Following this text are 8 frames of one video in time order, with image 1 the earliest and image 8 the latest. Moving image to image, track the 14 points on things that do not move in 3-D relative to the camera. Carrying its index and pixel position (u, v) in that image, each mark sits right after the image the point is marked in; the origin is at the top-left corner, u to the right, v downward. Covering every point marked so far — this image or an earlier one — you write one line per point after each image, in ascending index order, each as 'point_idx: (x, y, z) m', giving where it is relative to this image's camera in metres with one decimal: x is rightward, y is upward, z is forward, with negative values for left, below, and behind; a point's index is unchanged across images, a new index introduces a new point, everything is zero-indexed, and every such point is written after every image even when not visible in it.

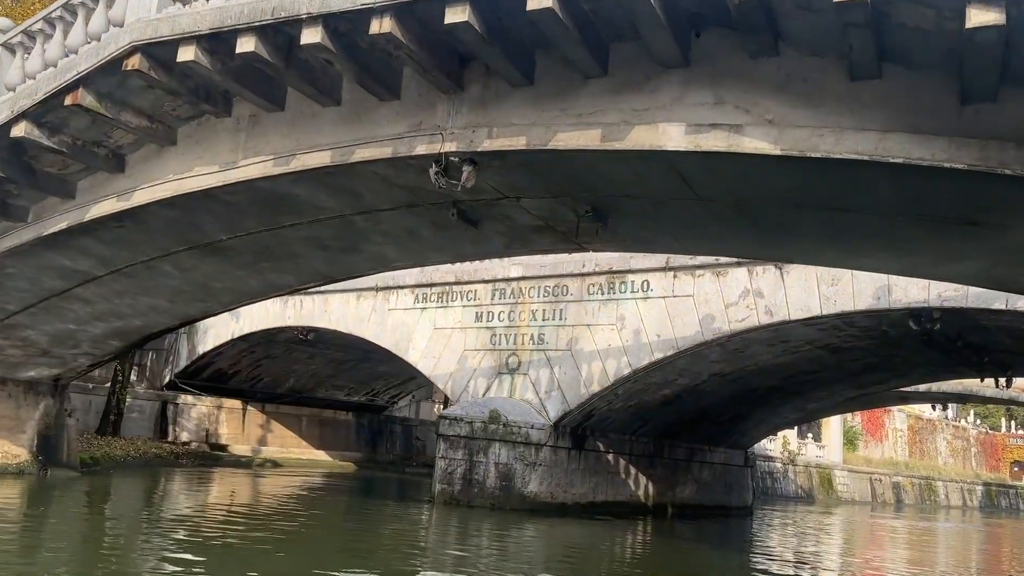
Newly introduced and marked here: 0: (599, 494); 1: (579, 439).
0: (+2.1, -4.9, +18.7) m
1: (+1.5, -3.5, +18.1) m
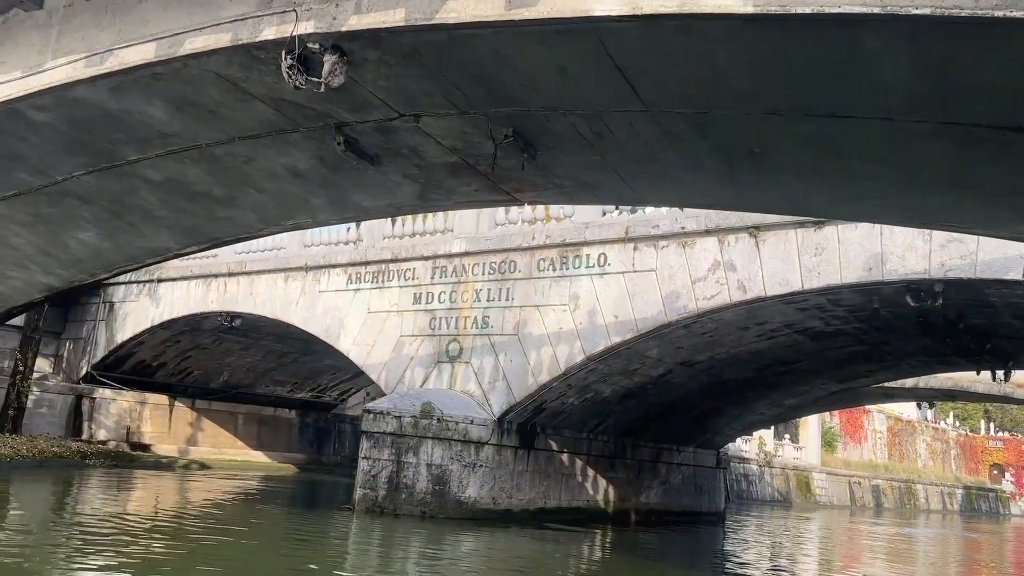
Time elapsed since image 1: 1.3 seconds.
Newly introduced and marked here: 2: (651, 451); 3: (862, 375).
0: (+0.8, -4.4, +16.4) m
1: (+0.3, -3.0, +15.9) m
2: (+3.5, -4.1, +19.7) m
3: (+8.2, -2.0, +18.3) m
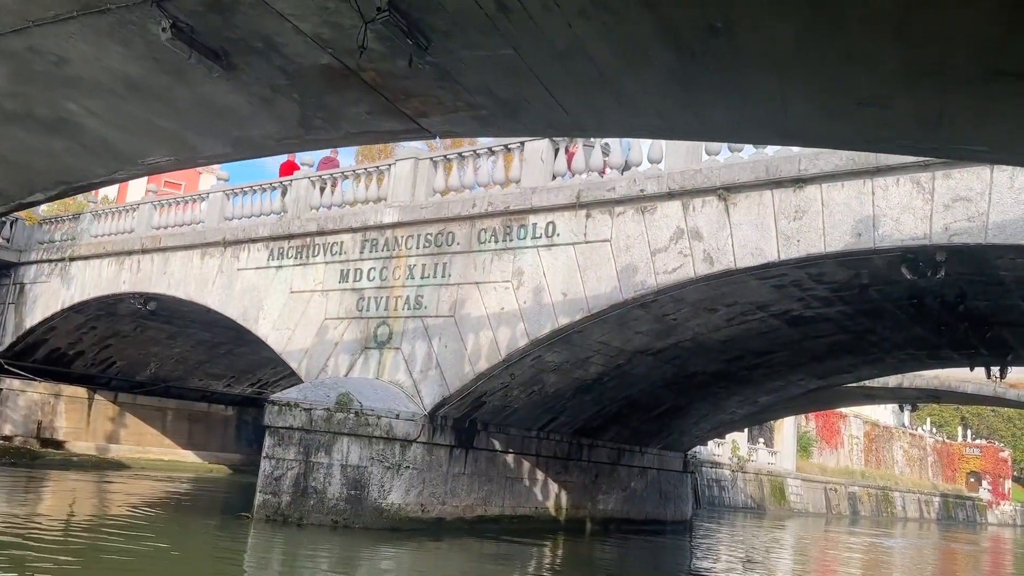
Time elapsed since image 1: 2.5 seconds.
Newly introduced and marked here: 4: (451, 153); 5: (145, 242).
0: (-0.4, -4.0, +14.4) m
1: (-0.8, -2.6, +13.8) m
2: (+2.3, -3.7, +17.7) m
3: (+7.0, -1.7, +16.5) m
4: (-1.1, +2.4, +14.1) m
5: (-8.8, +1.1, +18.8) m
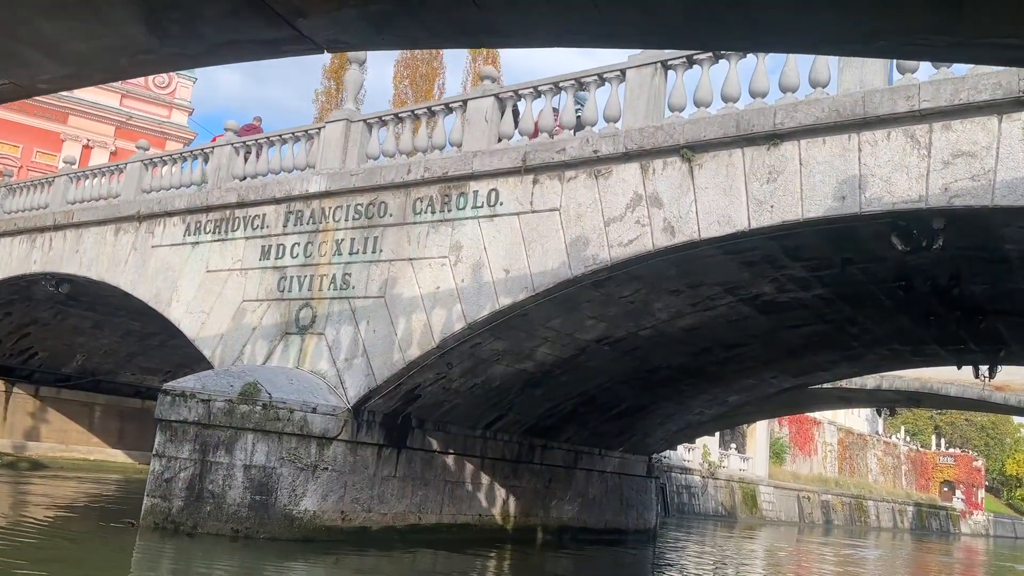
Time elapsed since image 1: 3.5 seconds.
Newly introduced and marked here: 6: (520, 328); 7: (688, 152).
0: (-1.4, -3.7, +12.8) m
1: (-1.8, -2.2, +12.2) m
2: (+1.2, -3.4, +16.1) m
3: (+6.0, -1.5, +15.1) m
4: (-2.0, +2.8, +12.5) m
5: (-9.9, +1.5, +17.0) m
6: (+0.1, -0.6, +11.2) m
7: (+2.1, +1.6, +9.4) m
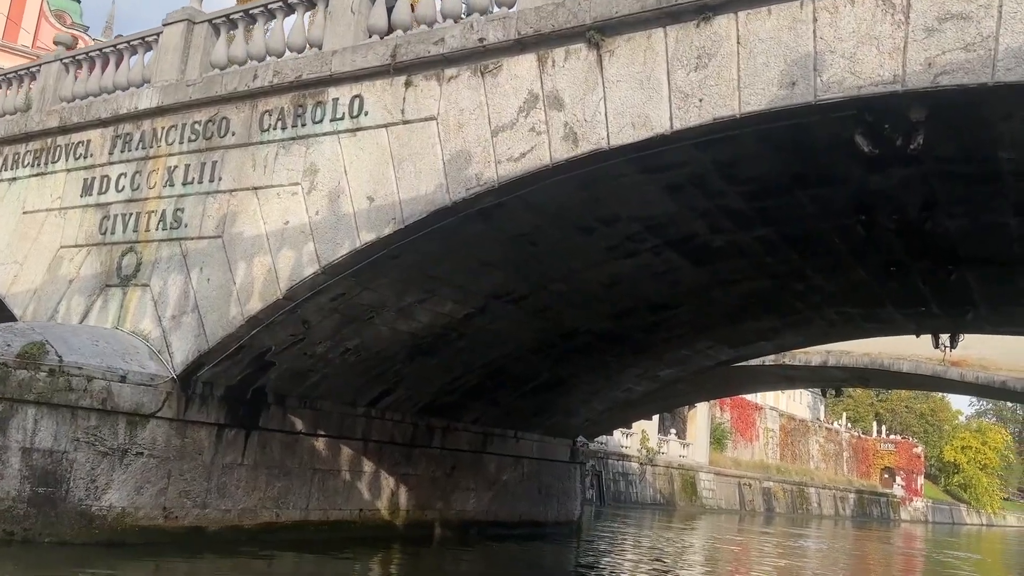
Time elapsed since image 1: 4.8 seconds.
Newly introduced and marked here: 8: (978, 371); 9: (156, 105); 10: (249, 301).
0: (-3.0, -2.9, +10.4) m
1: (-3.4, -1.5, +9.8) m
2: (-0.6, -2.7, +13.9) m
3: (+4.2, -0.8, +13.2) m
4: (-3.5, +3.5, +10.0) m
5: (-11.7, +2.4, +14.0) m
6: (-1.4, +0.1, +8.9) m
7: (+0.8, +2.3, +7.2) m
8: (+9.1, -1.6, +15.3) m
9: (-4.6, +2.4, +10.1) m
10: (-2.9, -0.1, +8.8) m
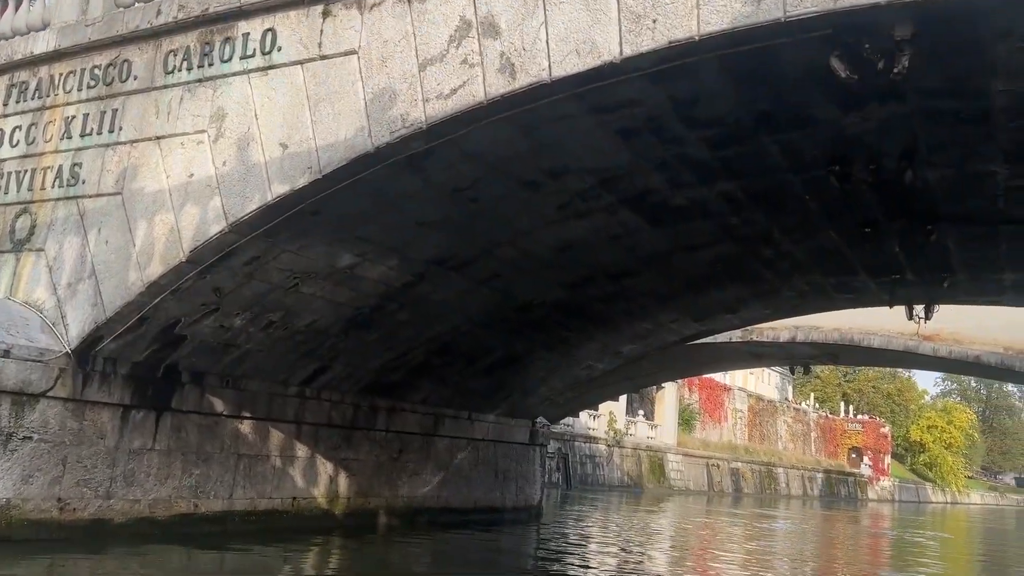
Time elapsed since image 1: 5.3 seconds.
0: (-3.7, -2.5, +9.4) m
1: (-4.0, -1.1, +8.8) m
2: (-1.4, -2.2, +13.0) m
3: (+3.4, -0.3, +12.4) m
4: (-4.2, +3.9, +8.9) m
5: (-12.5, +2.8, +12.7) m
6: (-2.0, +0.5, +7.9) m
7: (+0.2, +2.7, +6.3) m
8: (+8.3, -1.1, +14.7) m
9: (-5.3, +2.8, +9.0) m
10: (-3.6, +0.2, +7.7) m
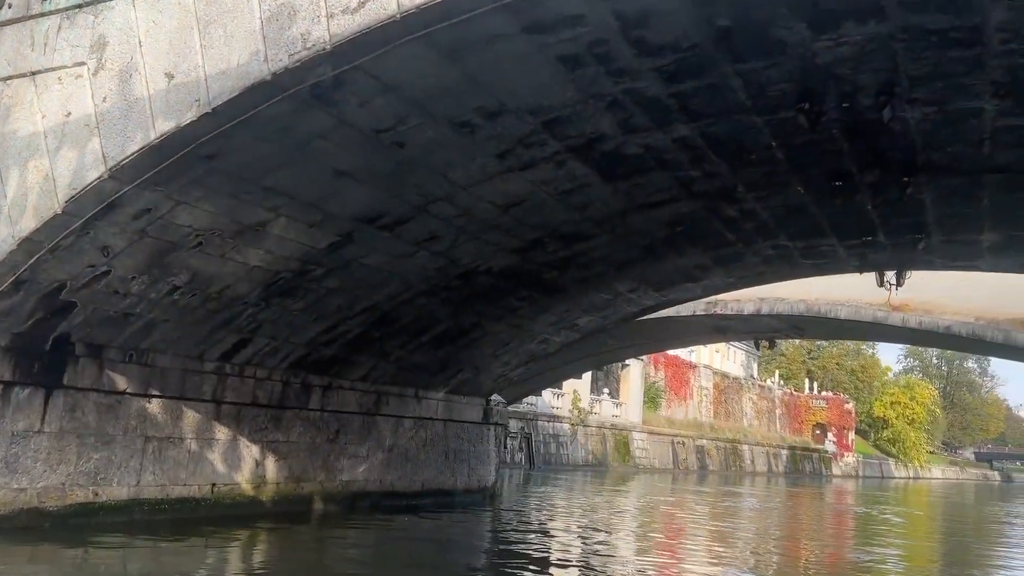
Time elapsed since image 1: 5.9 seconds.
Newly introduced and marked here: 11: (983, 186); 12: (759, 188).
0: (-4.3, -2.1, +8.4) m
1: (-4.7, -0.7, +7.7) m
2: (-2.2, -1.7, +12.1) m
3: (+2.7, +0.2, +11.6) m
4: (-4.9, +4.3, +7.7) m
5: (-13.3, +3.3, +11.2) m
6: (-2.6, +0.9, +6.9) m
7: (-0.4, +3.0, +5.3) m
8: (+7.4, -0.5, +14.1) m
9: (-5.9, +3.1, +7.8) m
10: (-4.2, +0.6, +6.7) m
11: (+4.7, +1.0, +7.9) m
12: (+2.6, +1.1, +8.4) m
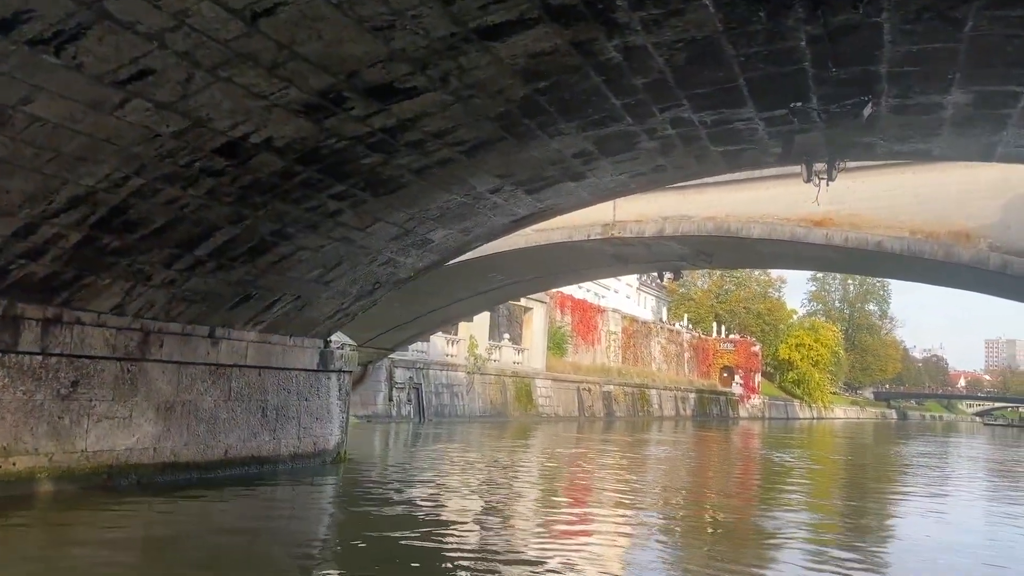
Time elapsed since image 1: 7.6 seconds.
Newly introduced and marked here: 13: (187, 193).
0: (-5.9, -1.2, +5.1) m
1: (-6.2, +0.1, +4.2) m
2: (-4.3, -0.6, +8.9) m
3: (+0.6, +1.4, +8.8) m
4: (-6.5, +5.1, +3.9) m
5: (-15.2, +4.2, +6.5) m
6: (-4.1, +1.7, +3.5) m
7: (-1.7, +3.8, +2.1) m
8: (+5.1, +0.9, +11.9) m
9: (-7.5, +4.0, +4.0) m
10: (-5.6, +1.4, +3.2) m
11: (+3.1, +2.0, +5.3) m
12: (+1.0, +2.1, +5.6) m
13: (-3.0, +1.0, +7.2) m
